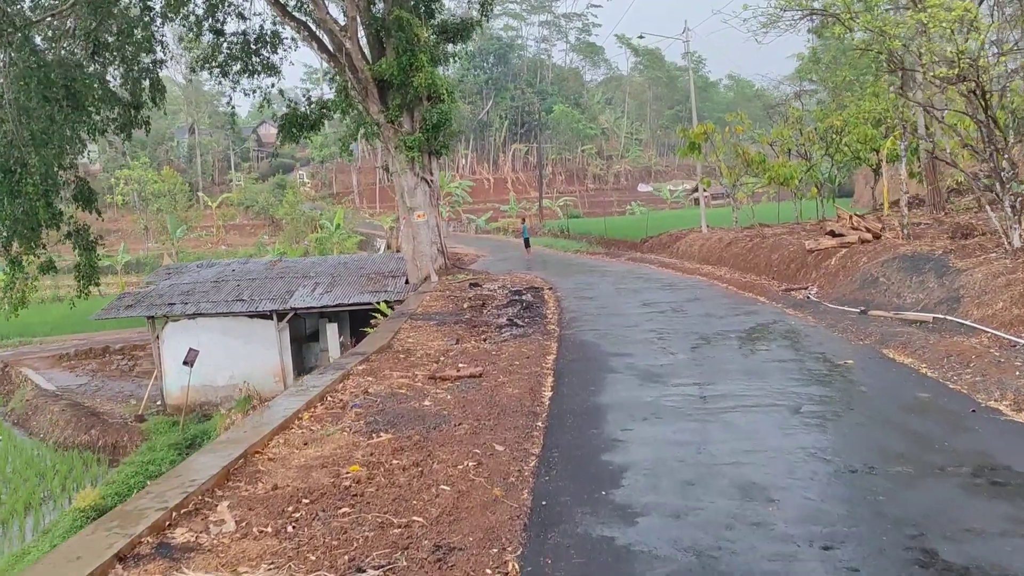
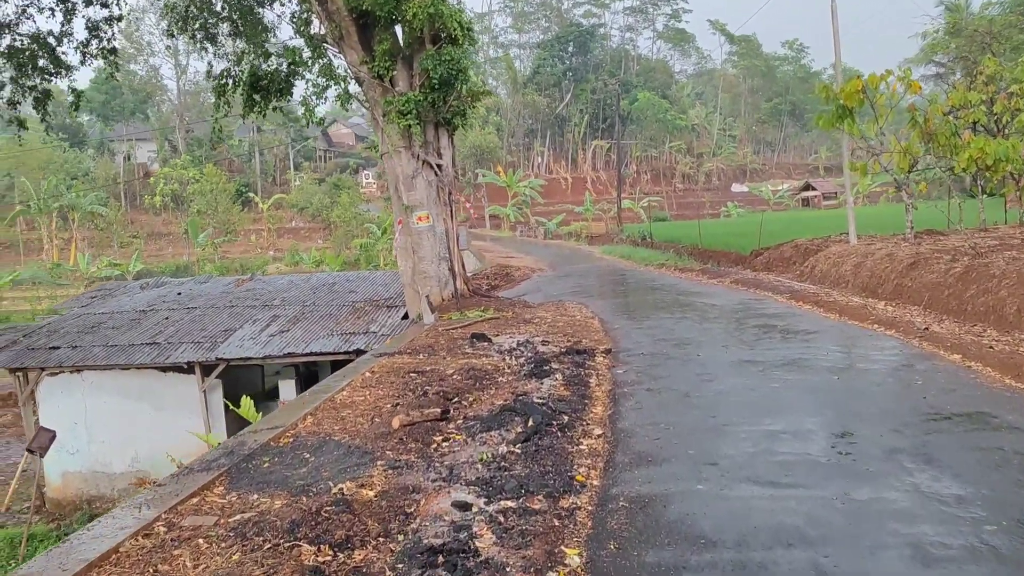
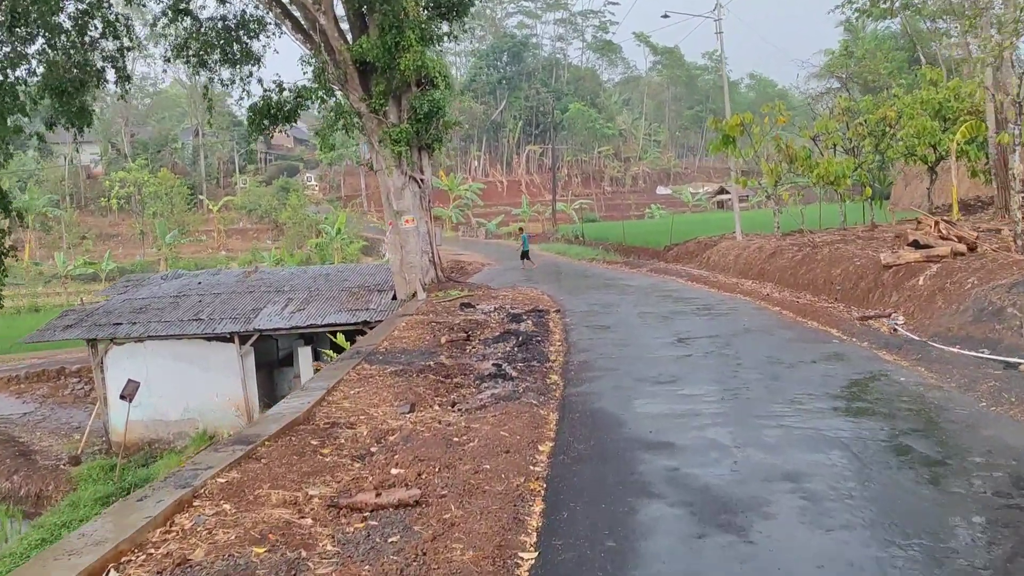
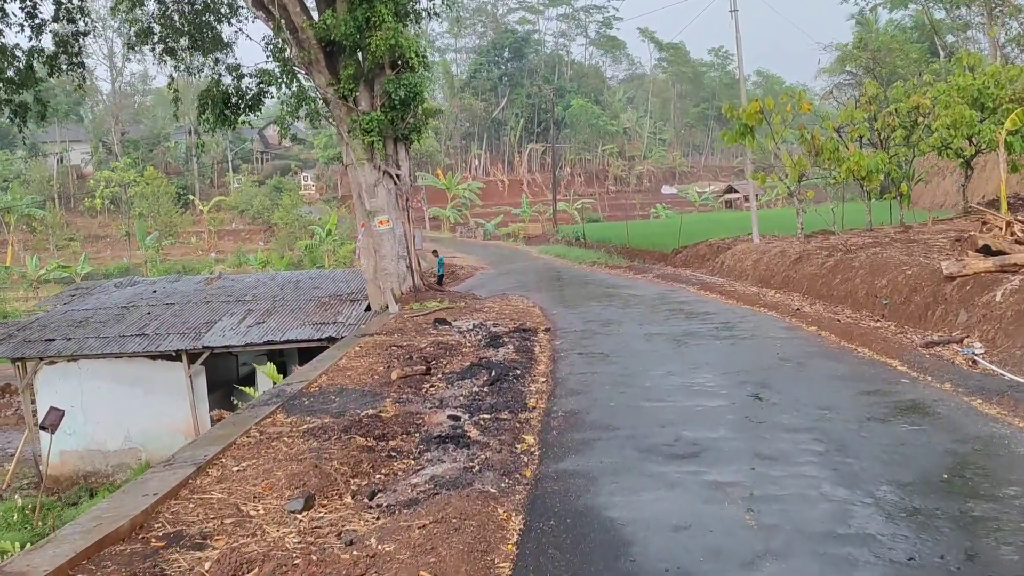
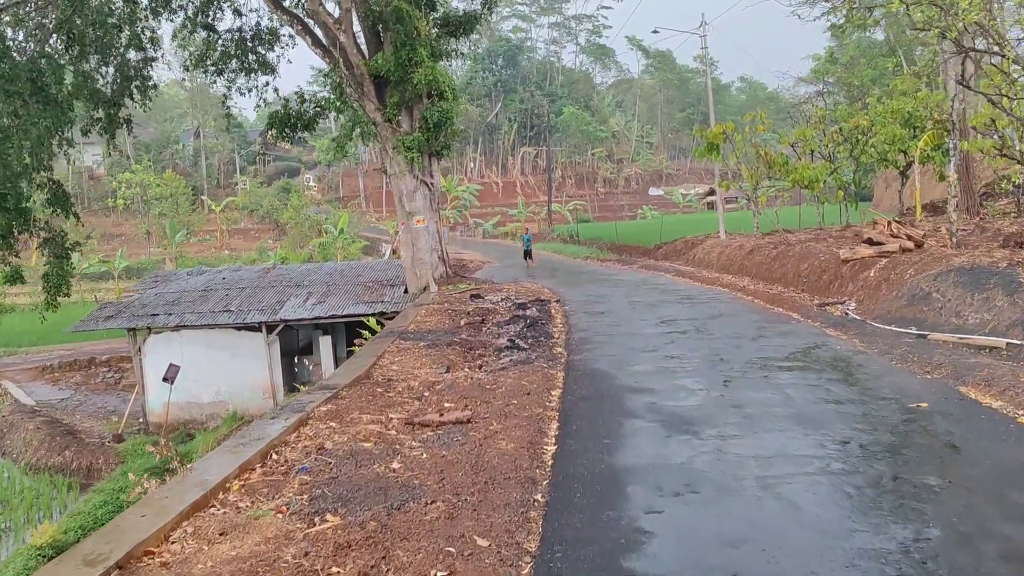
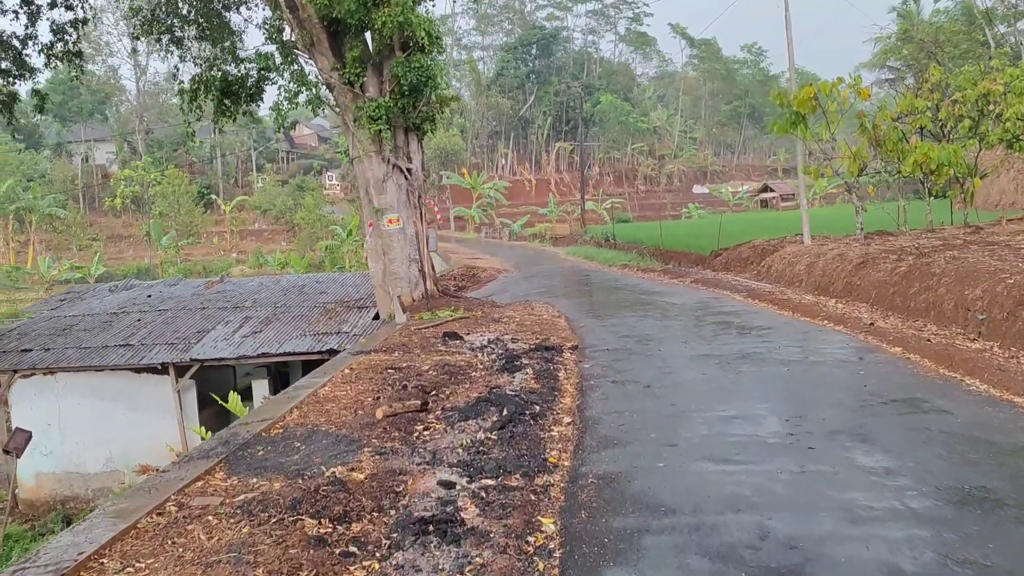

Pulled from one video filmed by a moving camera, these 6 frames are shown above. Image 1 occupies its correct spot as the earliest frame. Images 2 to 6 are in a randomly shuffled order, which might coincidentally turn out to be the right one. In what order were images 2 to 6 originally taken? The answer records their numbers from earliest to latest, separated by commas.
5, 3, 4, 6, 2
